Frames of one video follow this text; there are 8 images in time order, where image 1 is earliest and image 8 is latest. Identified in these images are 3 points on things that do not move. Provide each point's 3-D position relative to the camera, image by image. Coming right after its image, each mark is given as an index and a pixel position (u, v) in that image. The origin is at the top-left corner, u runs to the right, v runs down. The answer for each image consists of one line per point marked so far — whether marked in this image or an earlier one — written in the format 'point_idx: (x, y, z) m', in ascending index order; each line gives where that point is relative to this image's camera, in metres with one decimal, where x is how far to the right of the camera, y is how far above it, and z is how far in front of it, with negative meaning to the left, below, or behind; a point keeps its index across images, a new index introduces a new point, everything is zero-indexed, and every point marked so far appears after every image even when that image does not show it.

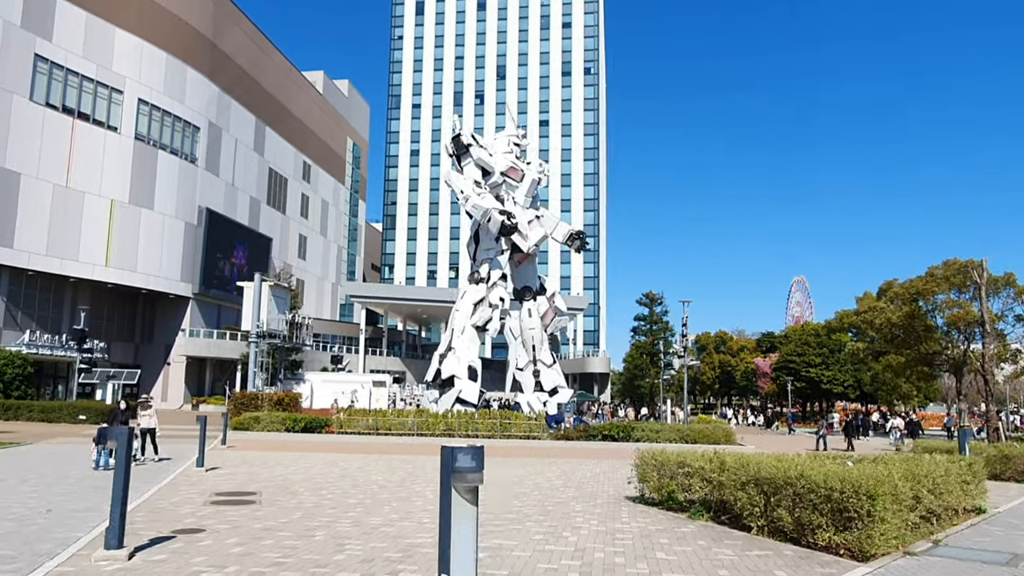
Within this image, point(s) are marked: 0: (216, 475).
0: (-5.8, -3.7, +14.6) m
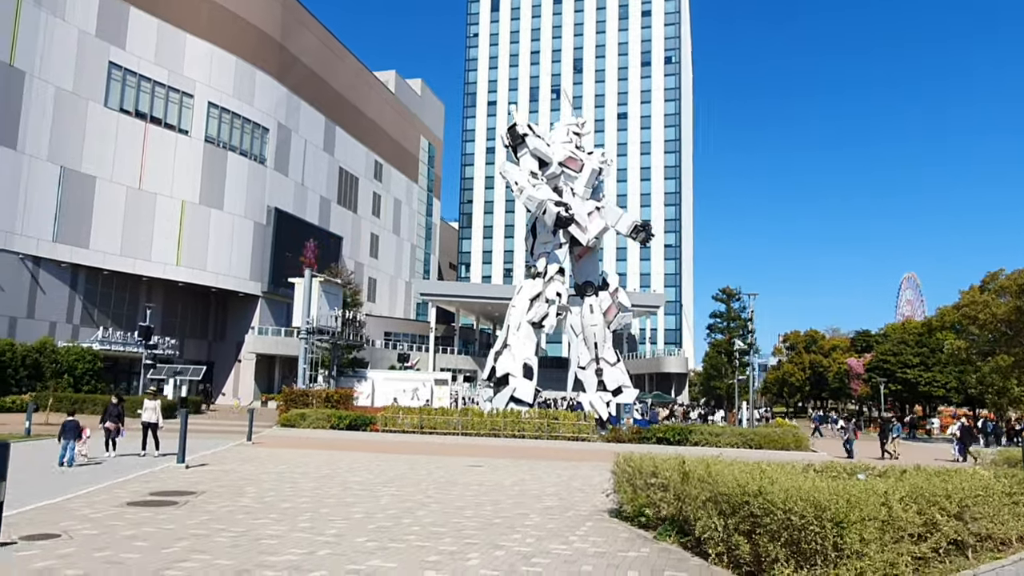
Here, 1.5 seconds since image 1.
0: (-5.9, -3.4, +13.7) m
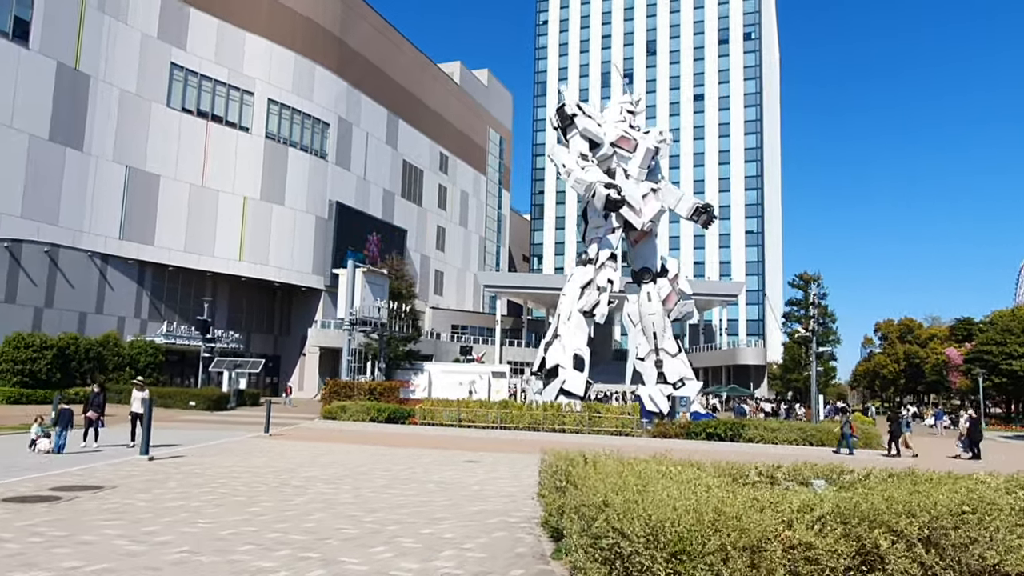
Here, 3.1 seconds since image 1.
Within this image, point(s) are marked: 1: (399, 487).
0: (-6.4, -3.1, +12.9) m
1: (-1.7, -2.9, +10.9) m
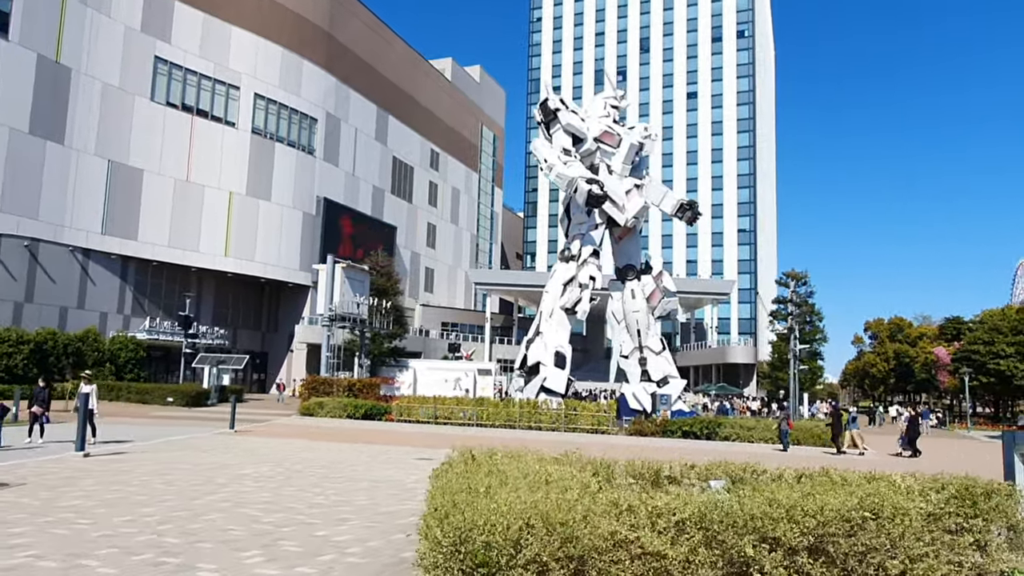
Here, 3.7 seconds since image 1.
0: (-7.4, -2.9, +12.7) m
1: (-2.7, -2.8, +10.7) m
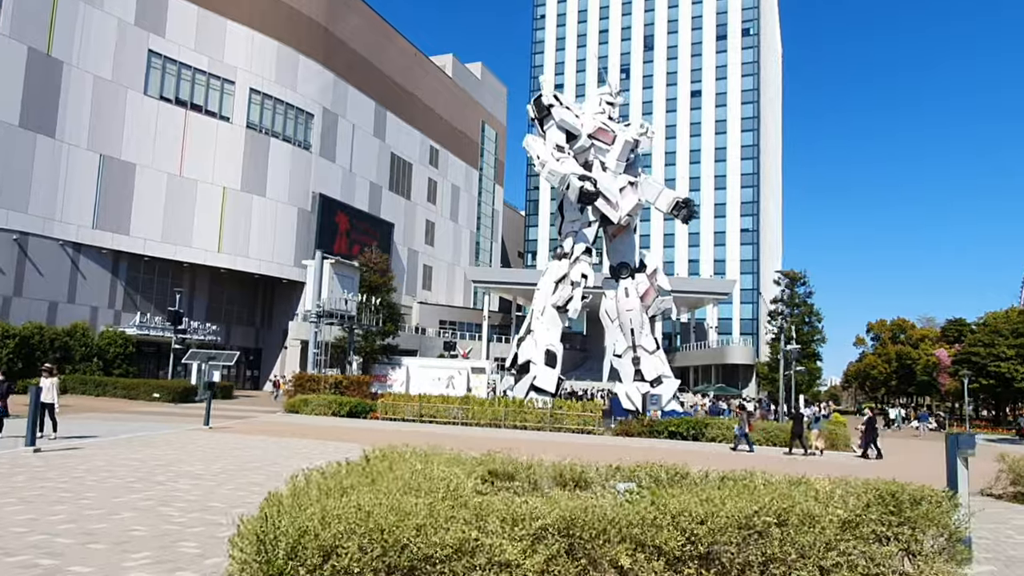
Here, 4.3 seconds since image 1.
0: (-8.1, -2.8, +12.3) m
1: (-3.4, -2.7, +10.3) m
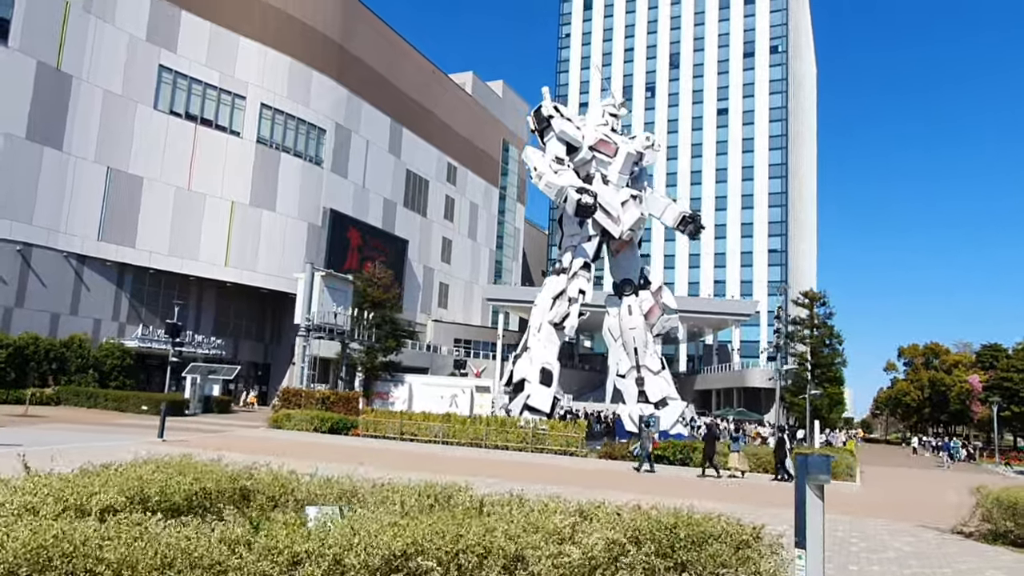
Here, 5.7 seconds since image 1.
0: (-9.6, -2.7, +11.5) m
1: (-5.0, -2.6, +9.2) m
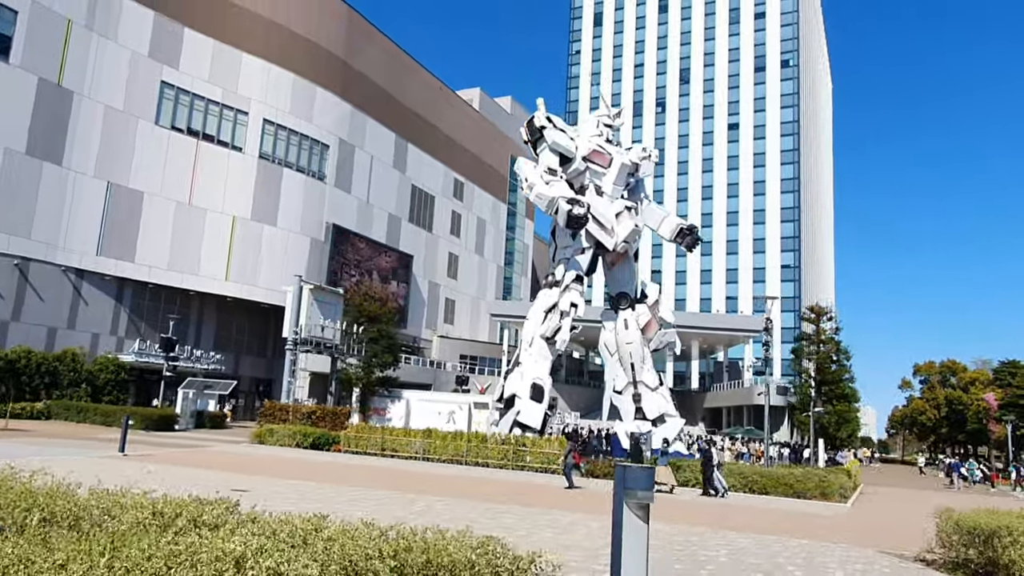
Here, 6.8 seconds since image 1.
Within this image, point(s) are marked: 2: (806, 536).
0: (-10.7, -2.8, +11.1) m
1: (-6.2, -2.6, +8.7) m
2: (+4.7, -4.0, +12.0) m
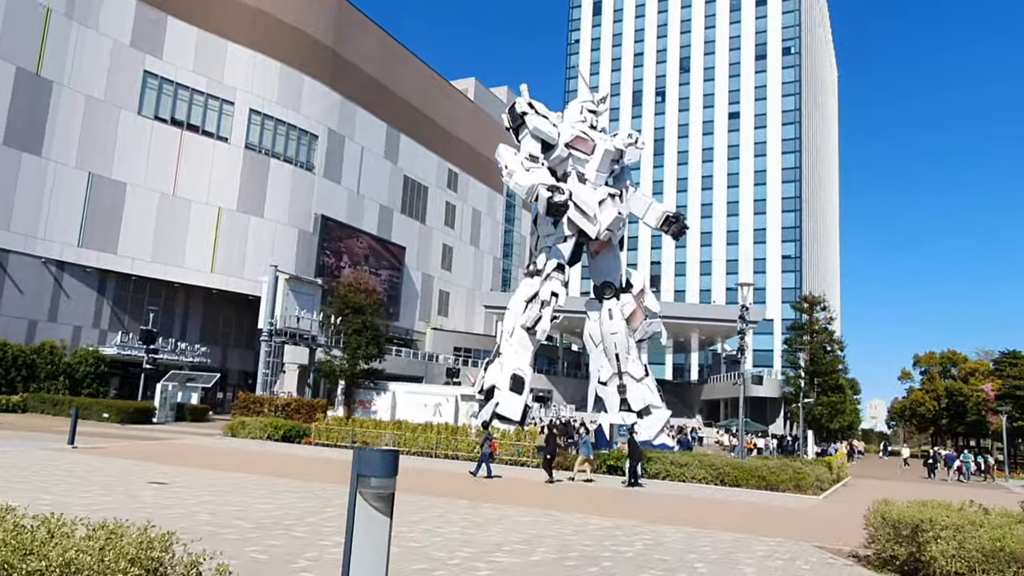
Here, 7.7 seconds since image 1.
0: (-11.9, -2.5, +10.6) m
1: (-7.4, -2.4, +8.1) m
2: (+3.5, -3.6, +11.2) m
